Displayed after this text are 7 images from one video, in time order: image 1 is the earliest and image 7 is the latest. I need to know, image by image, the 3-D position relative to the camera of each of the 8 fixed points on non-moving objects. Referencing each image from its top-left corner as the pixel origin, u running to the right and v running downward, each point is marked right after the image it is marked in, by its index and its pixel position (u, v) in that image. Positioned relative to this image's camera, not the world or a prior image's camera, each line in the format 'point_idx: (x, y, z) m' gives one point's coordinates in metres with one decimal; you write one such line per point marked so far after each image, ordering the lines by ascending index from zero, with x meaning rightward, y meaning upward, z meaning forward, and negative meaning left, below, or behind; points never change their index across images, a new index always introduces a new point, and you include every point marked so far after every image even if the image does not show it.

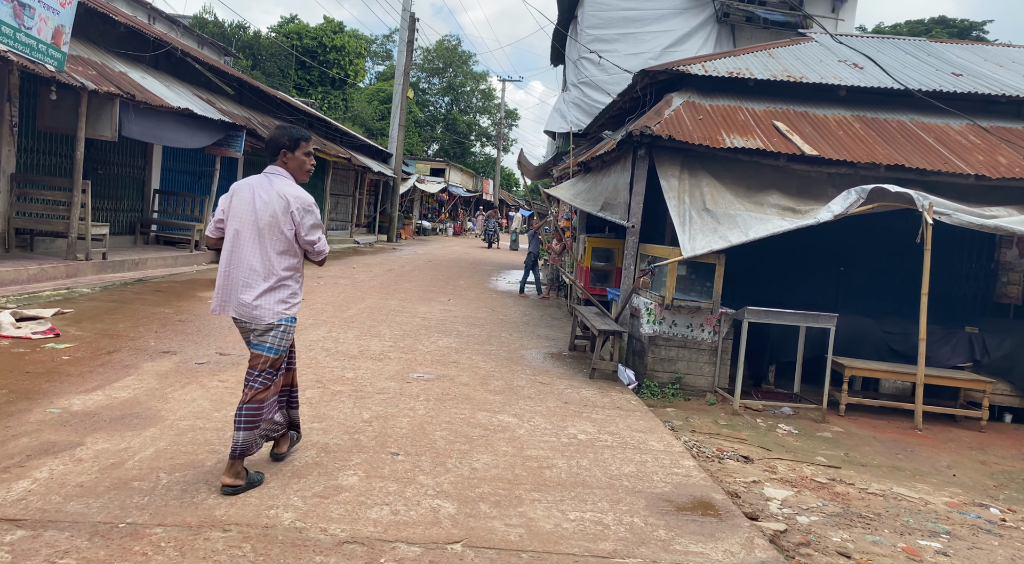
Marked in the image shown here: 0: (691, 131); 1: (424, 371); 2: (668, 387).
0: (+1.9, +1.6, +7.4) m
1: (-0.8, -0.8, +6.3) m
2: (+1.5, -1.0, +6.9) m
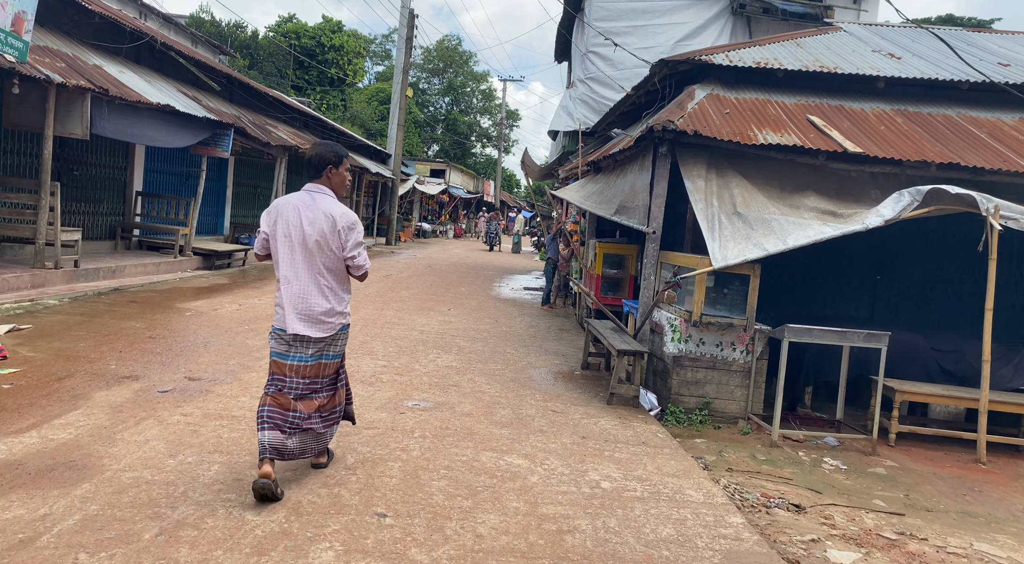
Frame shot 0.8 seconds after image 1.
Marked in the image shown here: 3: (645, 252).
0: (+2.0, +1.5, +6.6) m
1: (-0.7, -0.9, +5.6) m
2: (+1.6, -1.1, +6.1) m
3: (+1.3, +0.3, +6.8) m
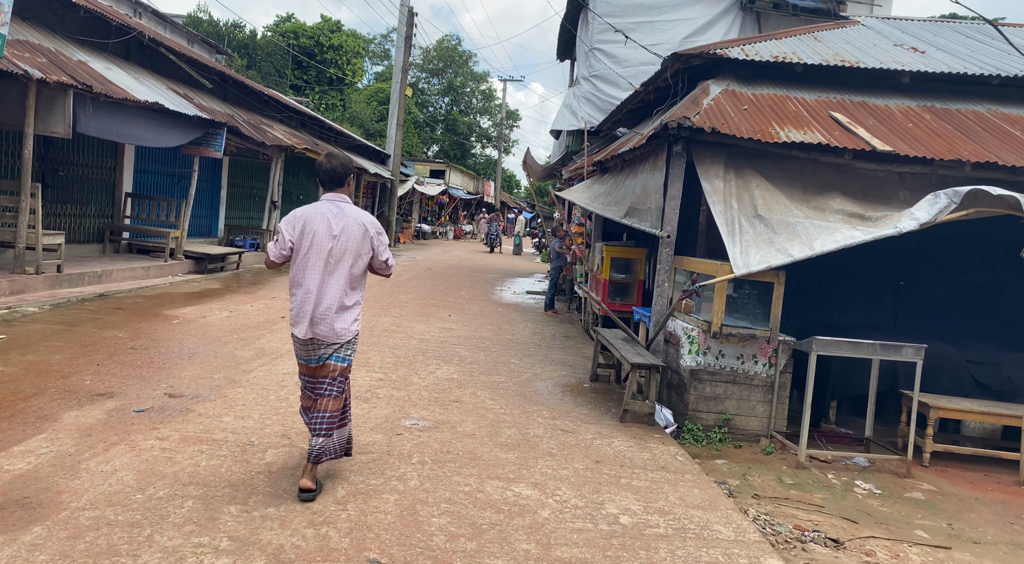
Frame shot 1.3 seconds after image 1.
0: (+2.0, +1.4, +6.2) m
1: (-0.7, -1.0, +5.2) m
2: (+1.6, -1.2, +5.7) m
3: (+1.4, +0.2, +6.4) m
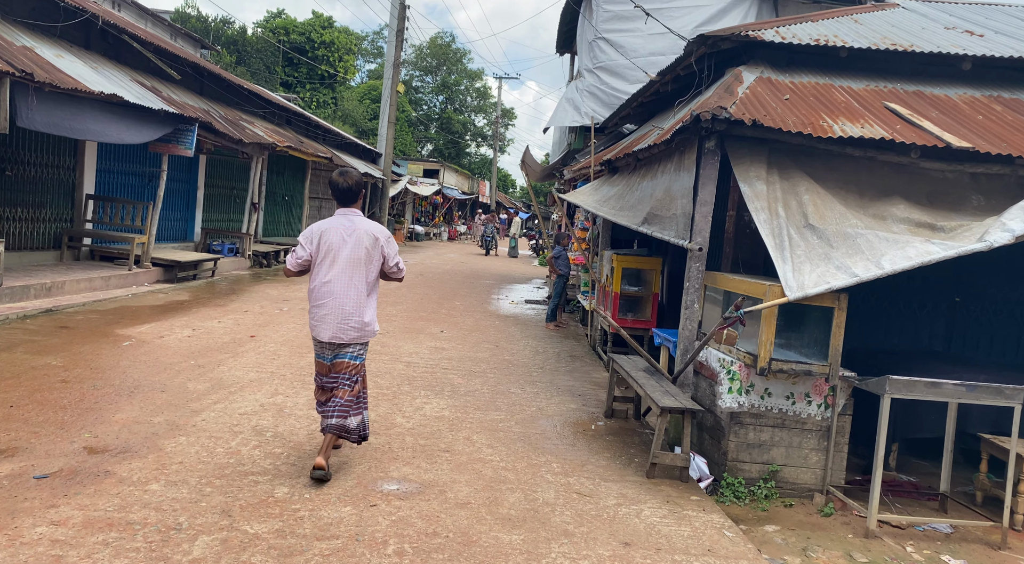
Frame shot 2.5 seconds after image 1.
0: (+2.0, +1.2, +5.3) m
1: (-0.7, -1.2, +4.2) m
2: (+1.7, -1.4, +4.7) m
3: (+1.4, +0.1, +5.4) m
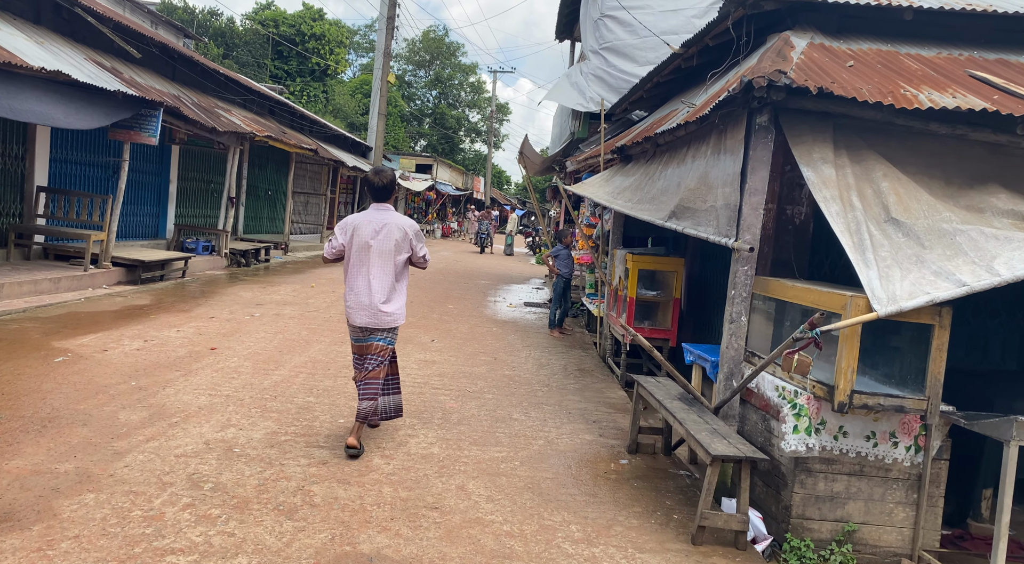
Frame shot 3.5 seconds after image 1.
0: (+2.0, +1.2, +4.2) m
1: (-0.6, -1.2, +3.1) m
2: (+1.7, -1.4, +3.7) m
3: (+1.4, 0.0, +4.4) m
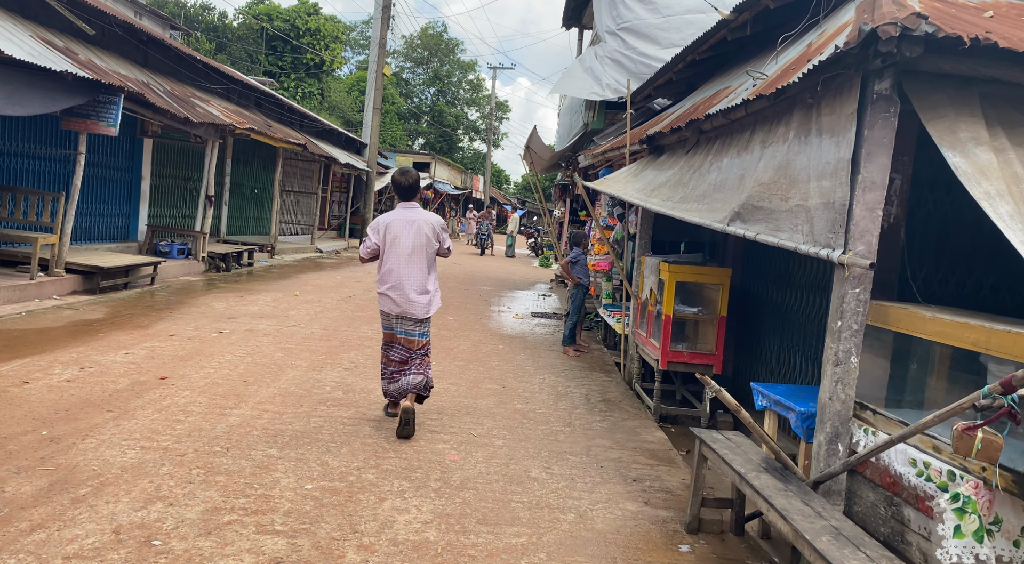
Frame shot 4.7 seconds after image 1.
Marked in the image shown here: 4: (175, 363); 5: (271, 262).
0: (+2.1, +1.1, +3.0) m
1: (-0.5, -1.3, +1.9) m
2: (+1.8, -1.5, +2.5) m
3: (+1.5, -0.1, +3.2) m
4: (-2.9, -0.7, +6.2) m
5: (-5.2, +0.4, +15.3) m
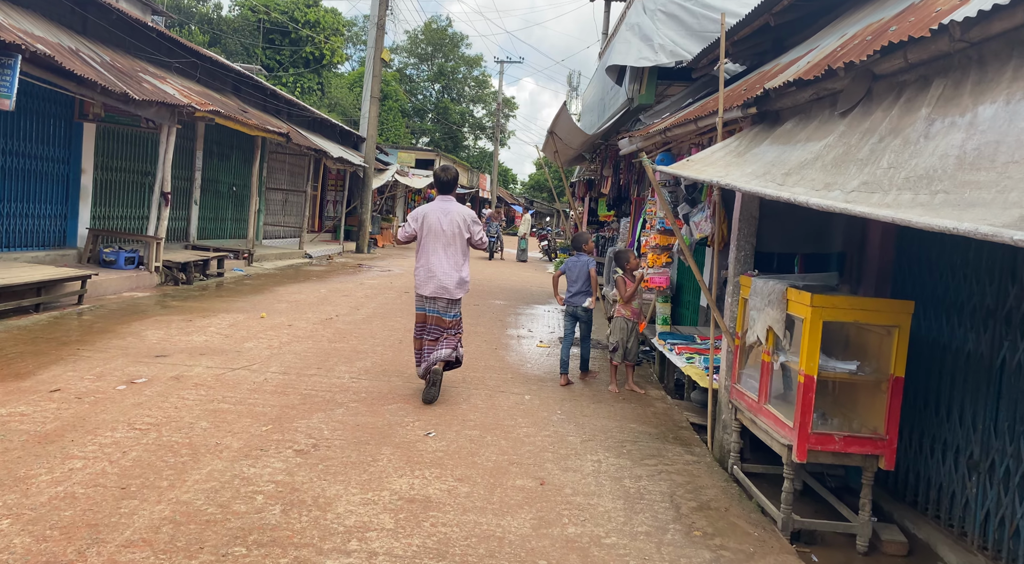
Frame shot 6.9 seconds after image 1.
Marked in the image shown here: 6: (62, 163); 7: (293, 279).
0: (+2.4, +0.9, +0.8) m
1: (-0.3, -1.5, -0.3) m
2: (+2.0, -1.8, +0.2) m
3: (+1.7, -0.3, +0.9) m
4: (-2.7, -0.9, +3.9) m
5: (-4.9, +0.2, +13.1) m
6: (-6.3, +1.6, +9.7) m
7: (-4.0, +0.1, +12.9) m
